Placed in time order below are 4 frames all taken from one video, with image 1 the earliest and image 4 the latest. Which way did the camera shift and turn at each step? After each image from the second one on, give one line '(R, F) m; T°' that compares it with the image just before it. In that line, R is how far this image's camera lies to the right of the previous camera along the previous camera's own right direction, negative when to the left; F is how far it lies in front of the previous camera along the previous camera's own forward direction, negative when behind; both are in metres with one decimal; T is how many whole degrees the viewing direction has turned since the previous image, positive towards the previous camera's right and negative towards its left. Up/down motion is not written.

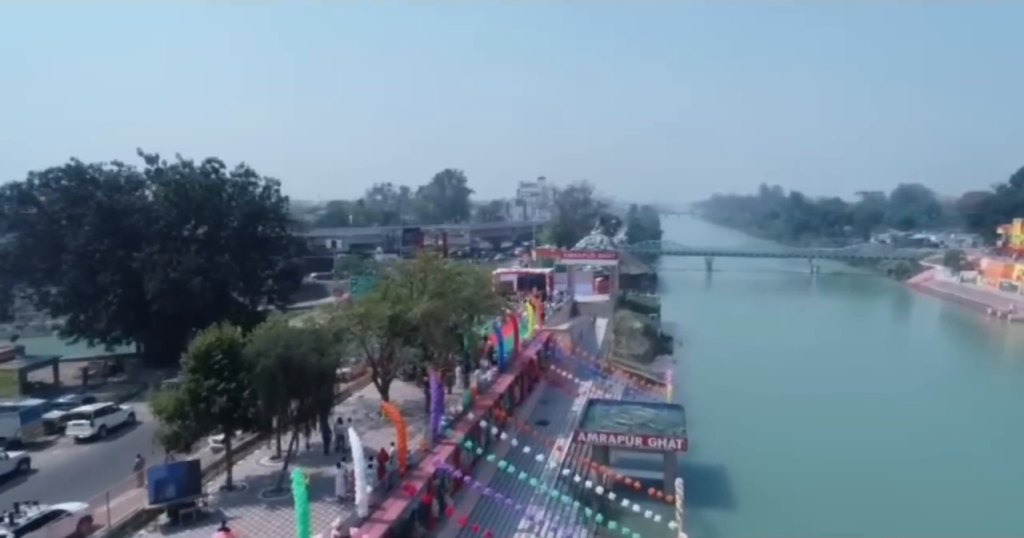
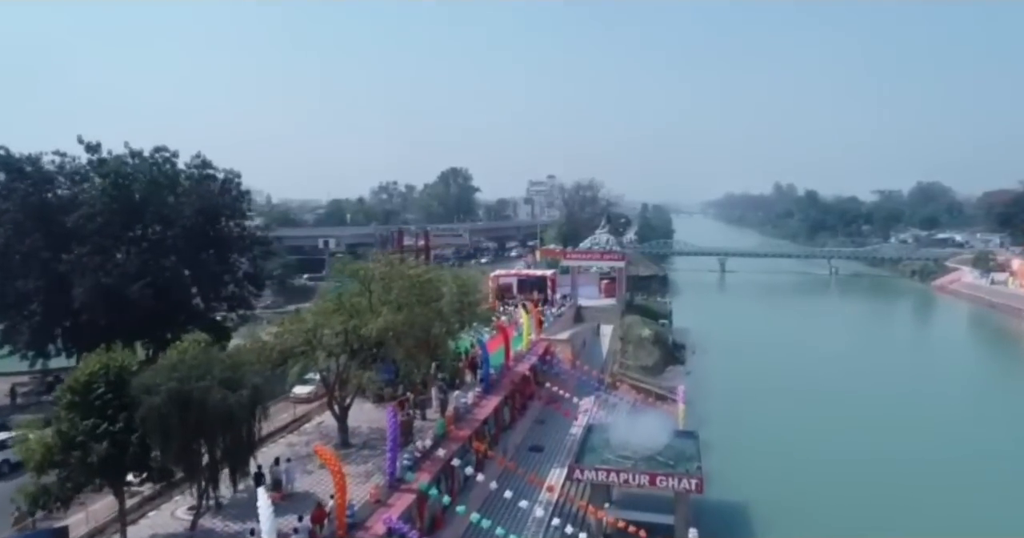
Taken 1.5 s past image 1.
(+0.5, +3.2) m; -1°
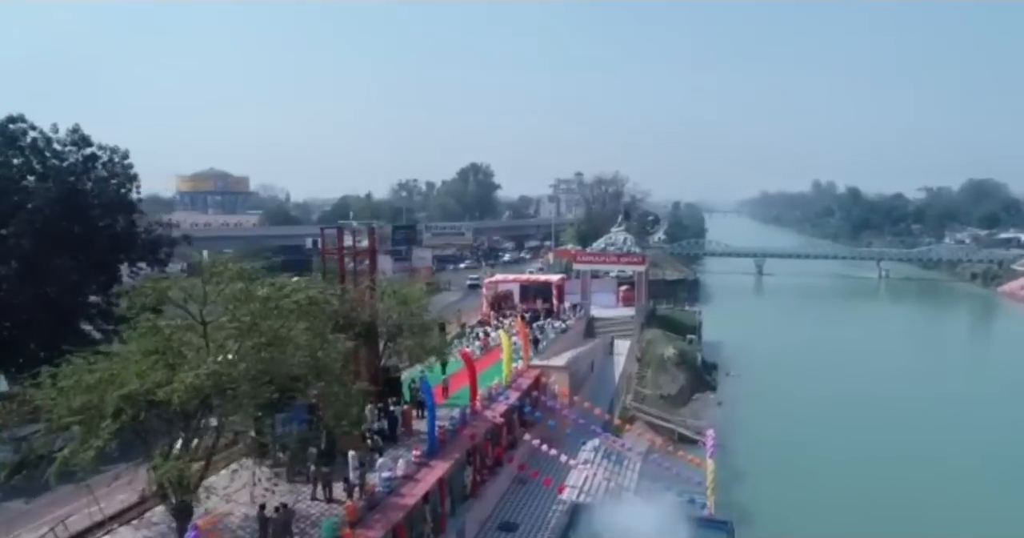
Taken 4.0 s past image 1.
(+1.2, +6.0) m; -2°
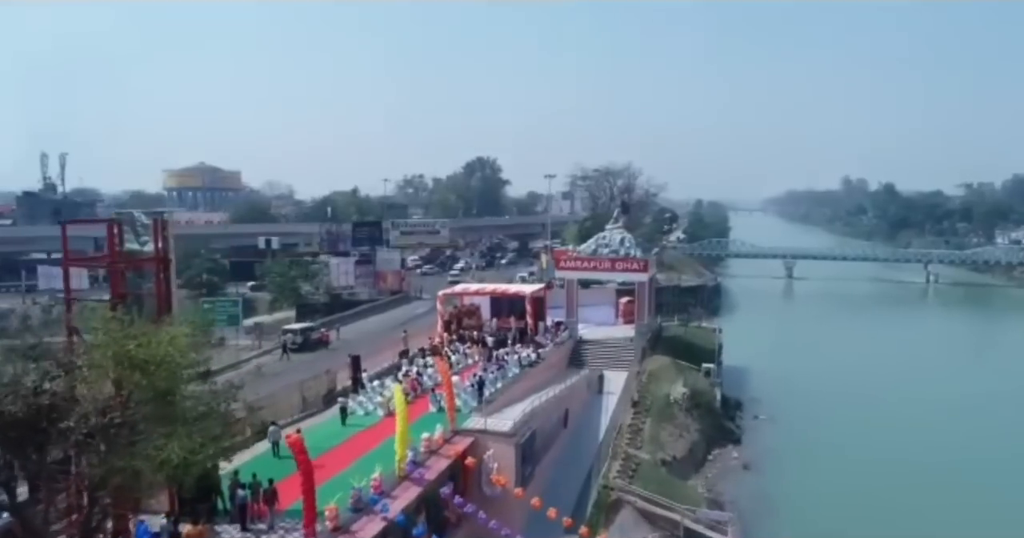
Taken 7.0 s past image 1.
(+1.7, +7.6) m; -1°
